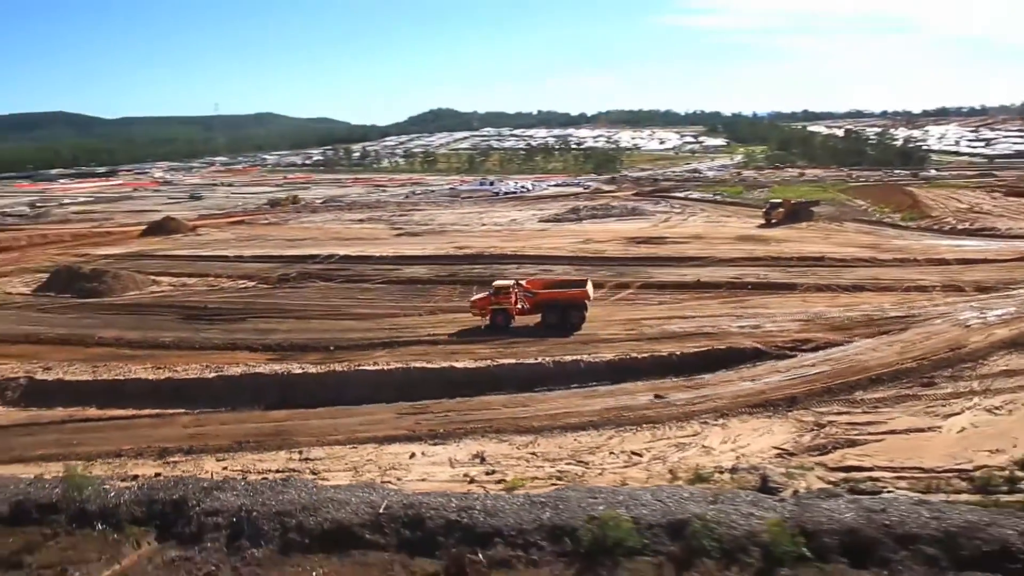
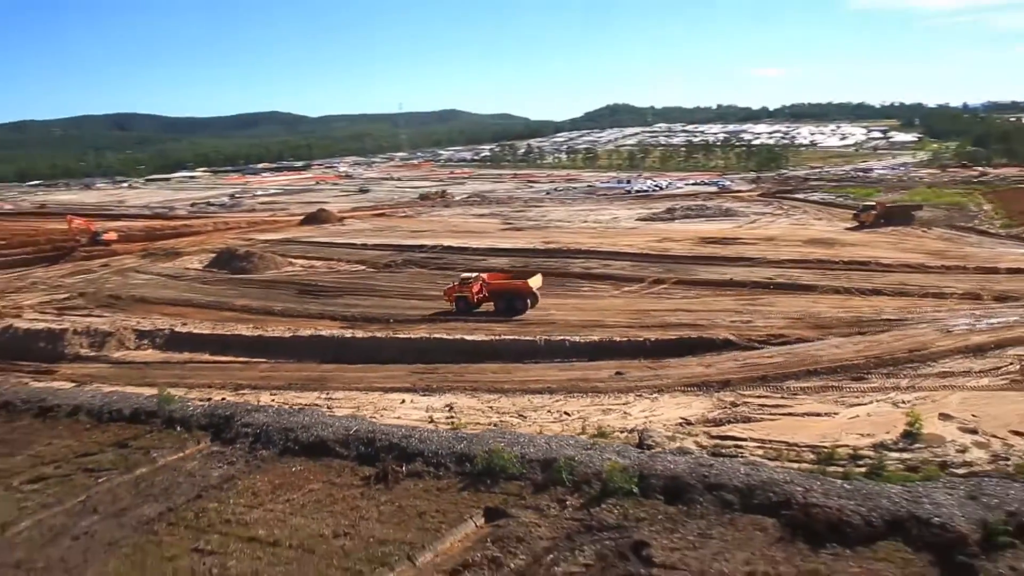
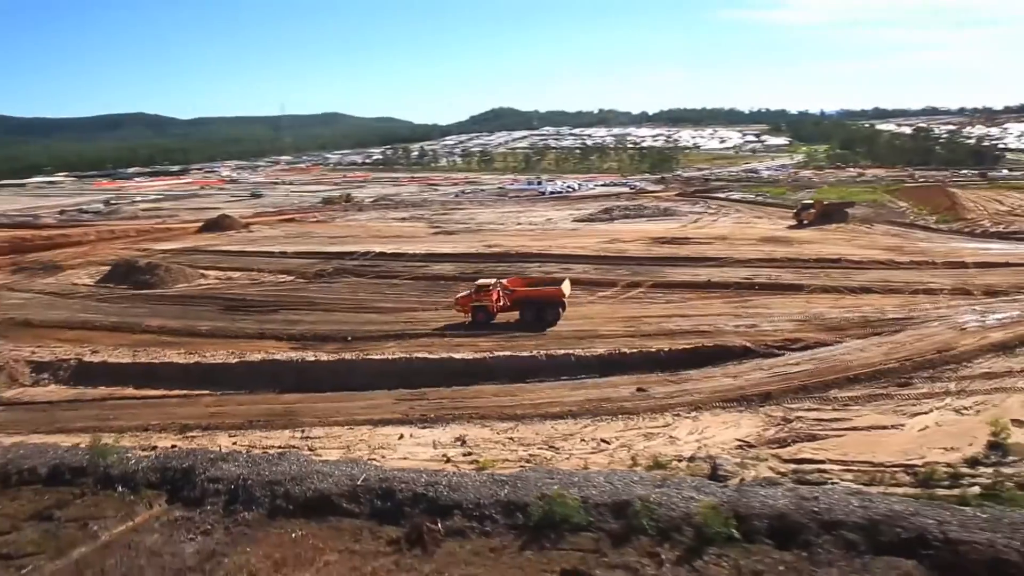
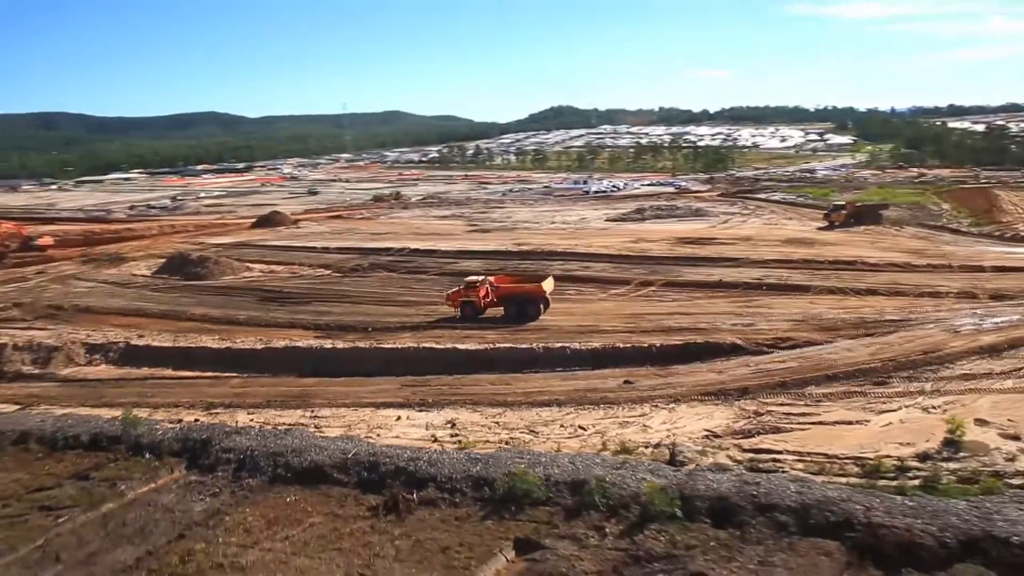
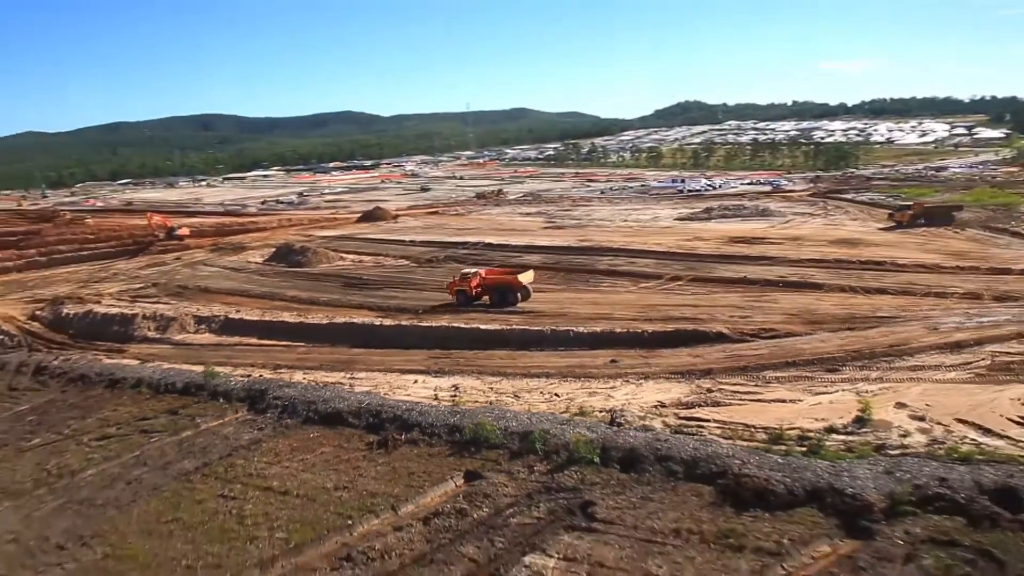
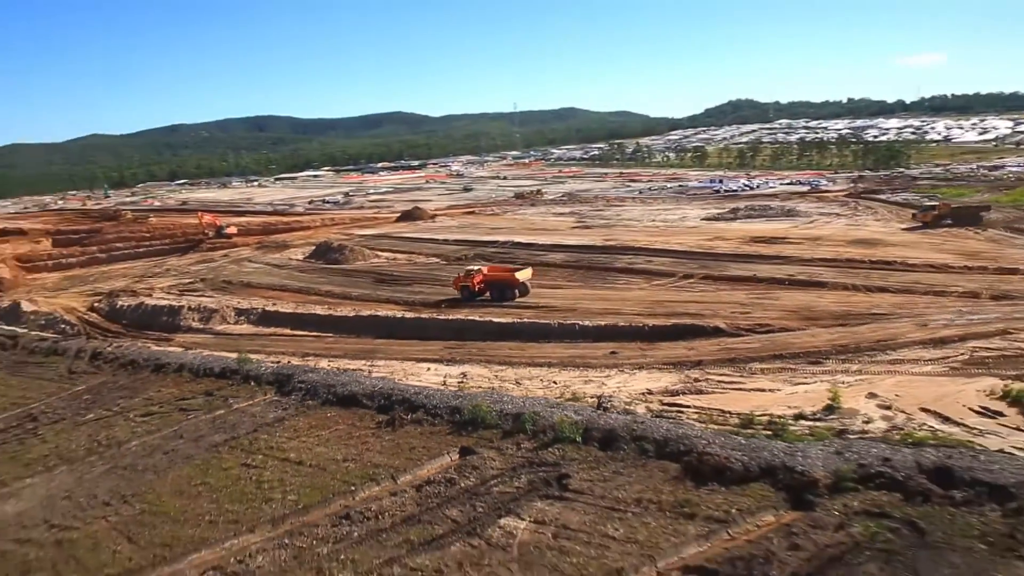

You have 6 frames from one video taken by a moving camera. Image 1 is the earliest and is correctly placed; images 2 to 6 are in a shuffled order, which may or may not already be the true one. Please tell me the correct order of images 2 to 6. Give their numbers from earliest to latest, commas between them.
3, 4, 2, 5, 6
